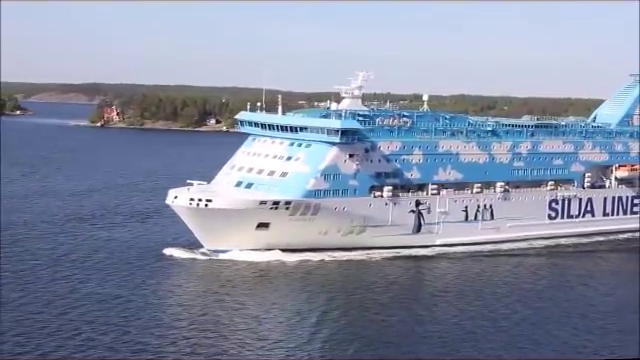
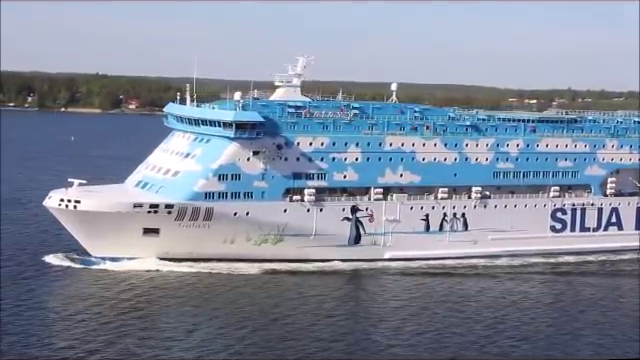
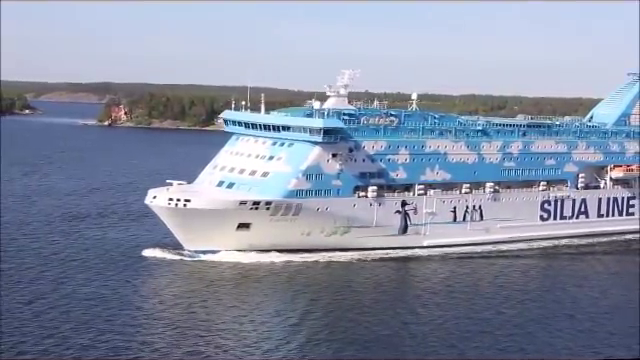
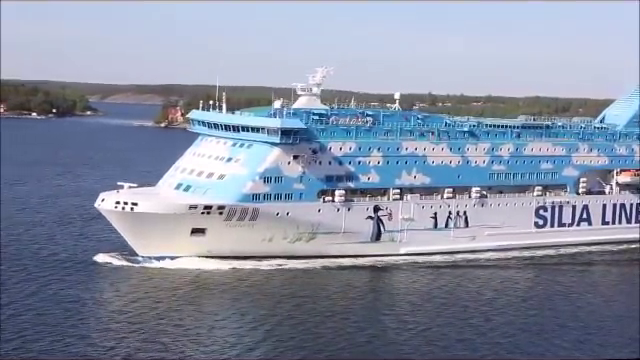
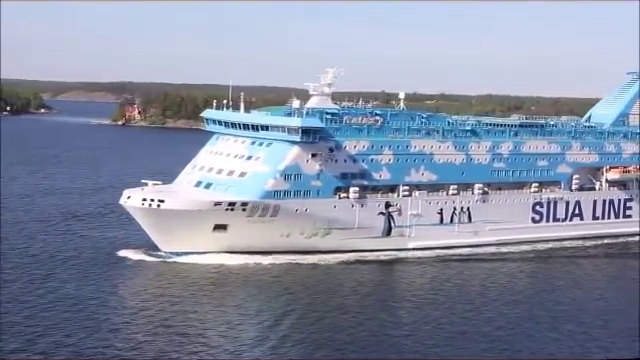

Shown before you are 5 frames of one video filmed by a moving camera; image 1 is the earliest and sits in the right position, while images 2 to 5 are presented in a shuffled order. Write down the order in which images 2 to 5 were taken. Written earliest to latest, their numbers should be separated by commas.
3, 5, 4, 2
